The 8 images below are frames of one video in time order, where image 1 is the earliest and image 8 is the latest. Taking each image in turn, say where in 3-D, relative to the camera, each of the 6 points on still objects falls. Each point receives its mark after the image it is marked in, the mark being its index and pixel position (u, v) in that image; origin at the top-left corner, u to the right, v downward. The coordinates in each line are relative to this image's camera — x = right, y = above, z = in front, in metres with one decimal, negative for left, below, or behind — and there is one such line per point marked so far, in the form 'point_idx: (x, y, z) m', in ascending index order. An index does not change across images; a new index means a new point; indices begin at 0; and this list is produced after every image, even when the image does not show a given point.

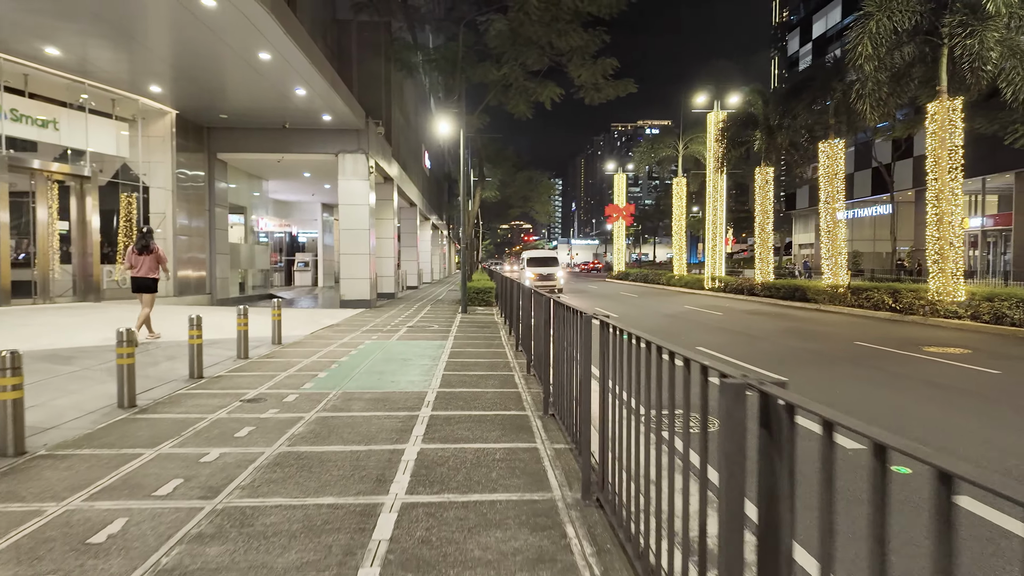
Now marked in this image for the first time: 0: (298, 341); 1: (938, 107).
0: (-3.9, -1.0, +10.7) m
1: (+10.0, +4.3, +14.1) m
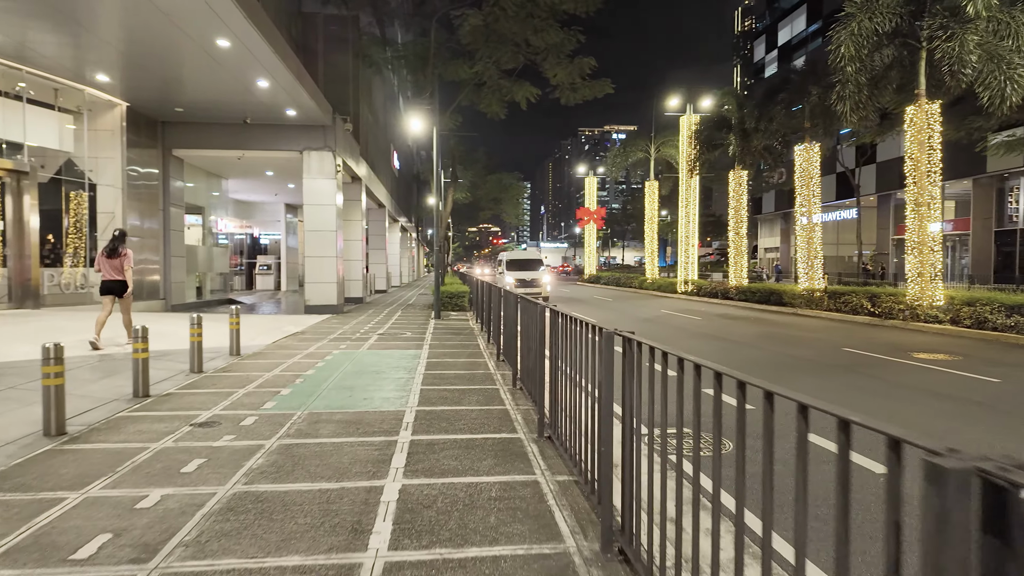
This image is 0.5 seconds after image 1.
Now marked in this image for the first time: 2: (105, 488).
0: (-4.2, -1.1, +9.9) m
1: (+9.5, +4.2, +14.0) m
2: (-2.6, -1.3, +3.9) m
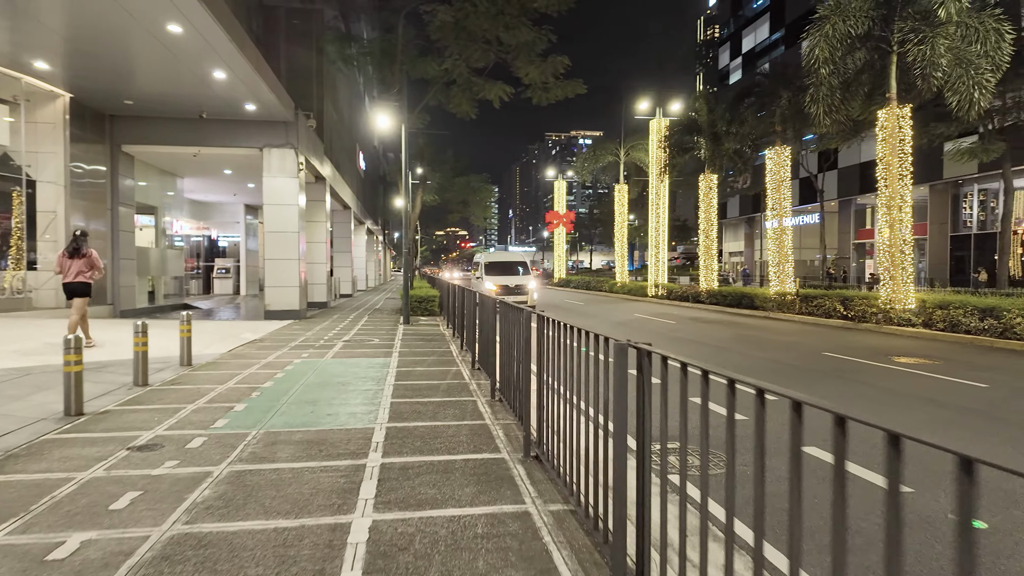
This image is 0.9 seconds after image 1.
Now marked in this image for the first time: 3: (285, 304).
0: (-4.6, -1.1, +9.1) m
1: (+8.8, +4.1, +14.1) m
2: (-2.7, -1.3, +3.2) m
3: (-6.3, -0.4, +16.6) m
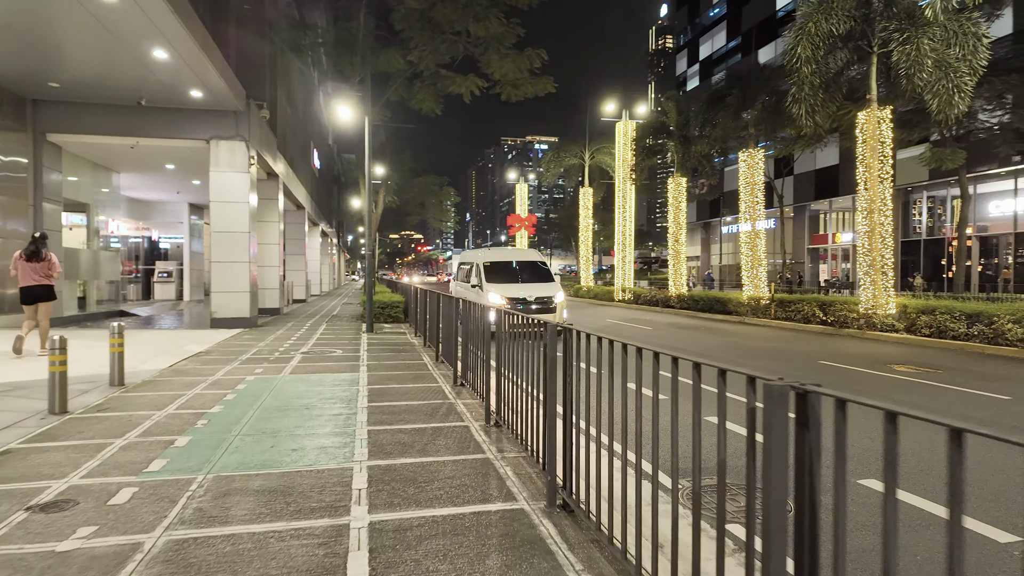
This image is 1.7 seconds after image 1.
0: (-4.8, -1.2, +7.8) m
1: (+8.2, +4.0, +13.8) m
2: (-2.5, -1.4, +2.1) m
3: (-7.1, -0.6, +15.2) m
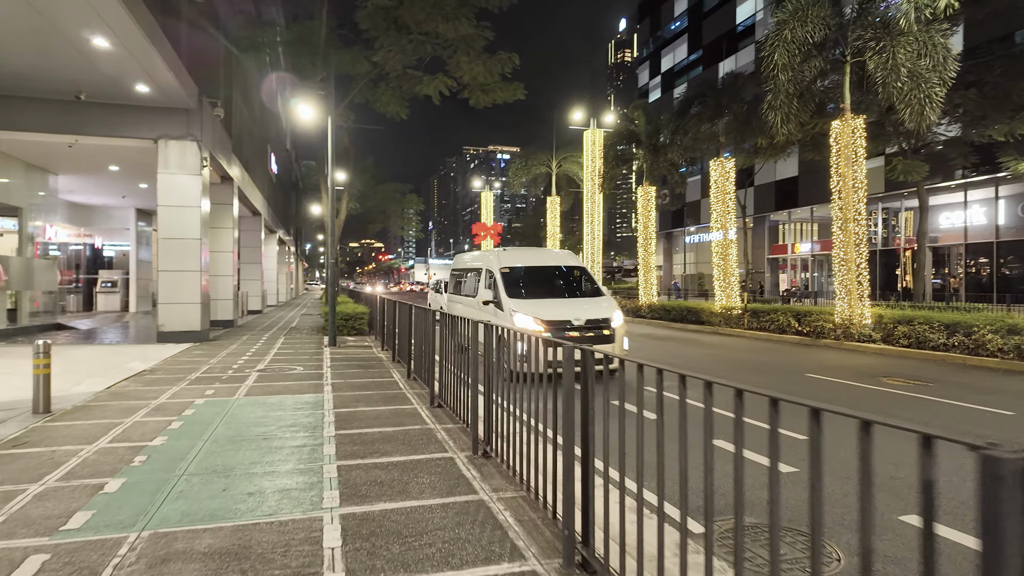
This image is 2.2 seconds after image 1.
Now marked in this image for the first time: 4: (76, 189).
0: (-5.0, -1.4, +6.9) m
1: (+7.6, +3.7, +13.8) m
2: (-2.3, -1.4, +1.3) m
3: (-7.7, -0.8, +14.1) m
4: (-14.4, +3.3, +19.7) m
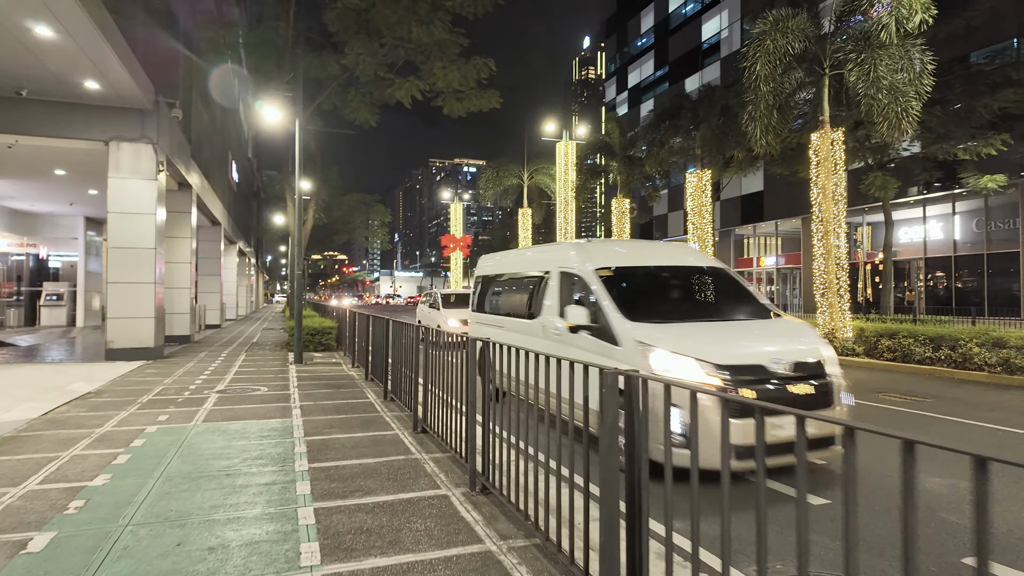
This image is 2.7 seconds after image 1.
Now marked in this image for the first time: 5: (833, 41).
0: (-5.1, -1.5, +6.0) m
1: (+7.1, +3.4, +13.7) m
2: (-2.1, -1.5, +0.6) m
3: (-8.2, -1.1, +13.1) m
4: (-15.2, +2.9, +18.4) m
5: (+7.1, +5.5, +13.5) m
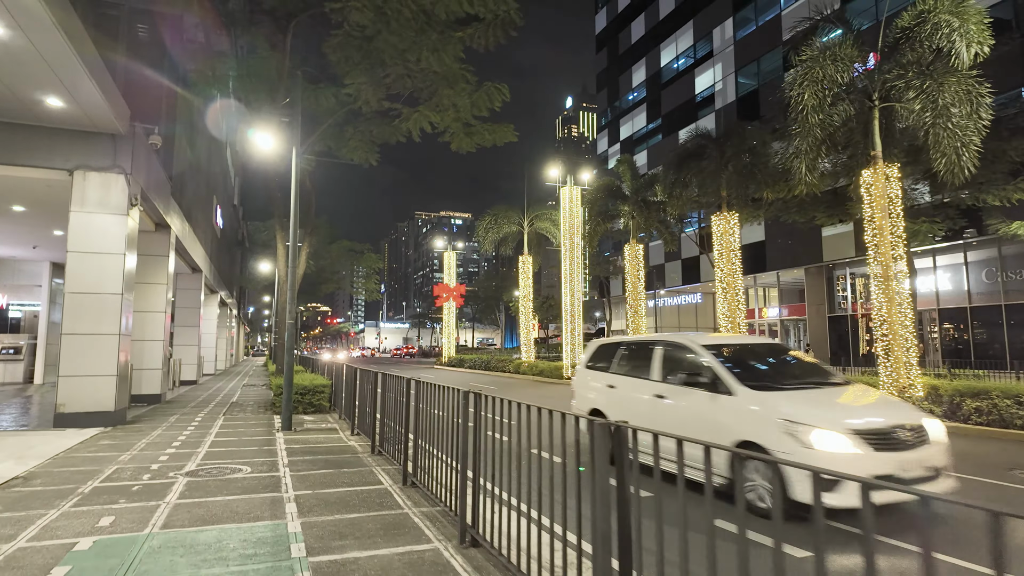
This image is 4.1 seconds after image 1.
0: (-4.4, -1.9, +4.0) m
1: (+7.6, +2.4, +12.5) m
2: (-1.3, -1.4, -1.2) m
3: (-7.8, -2.1, +11.0) m
4: (-14.8, +1.5, +16.5) m
5: (+7.6, +4.5, +12.4) m
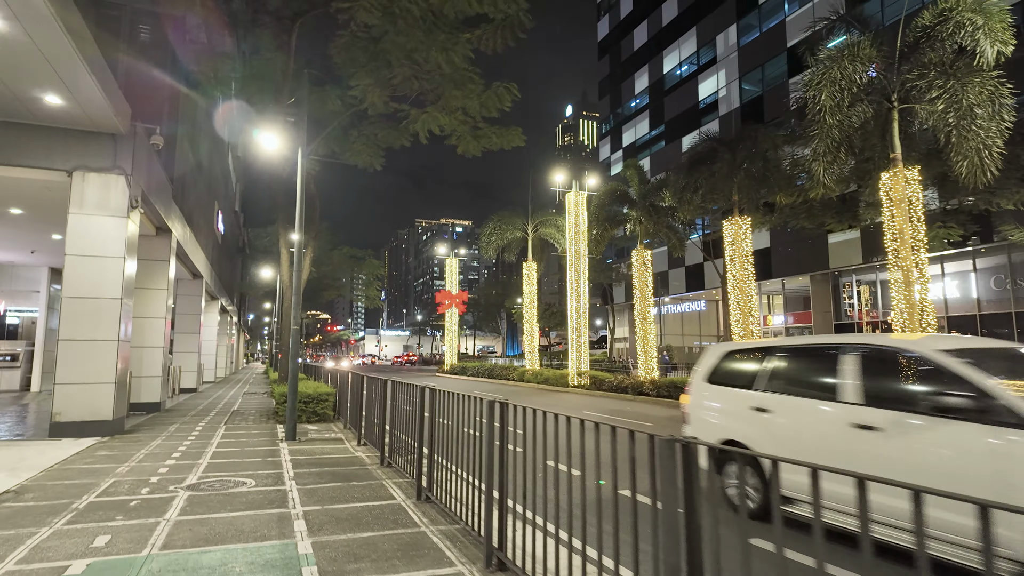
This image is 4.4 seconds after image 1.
0: (-4.2, -1.9, +3.7) m
1: (+7.8, +2.3, +12.2) m
2: (-1.0, -1.3, -1.6) m
3: (-7.5, -2.2, +10.7) m
4: (-14.6, +1.3, +16.1) m
5: (+7.8, +4.3, +12.1) m
